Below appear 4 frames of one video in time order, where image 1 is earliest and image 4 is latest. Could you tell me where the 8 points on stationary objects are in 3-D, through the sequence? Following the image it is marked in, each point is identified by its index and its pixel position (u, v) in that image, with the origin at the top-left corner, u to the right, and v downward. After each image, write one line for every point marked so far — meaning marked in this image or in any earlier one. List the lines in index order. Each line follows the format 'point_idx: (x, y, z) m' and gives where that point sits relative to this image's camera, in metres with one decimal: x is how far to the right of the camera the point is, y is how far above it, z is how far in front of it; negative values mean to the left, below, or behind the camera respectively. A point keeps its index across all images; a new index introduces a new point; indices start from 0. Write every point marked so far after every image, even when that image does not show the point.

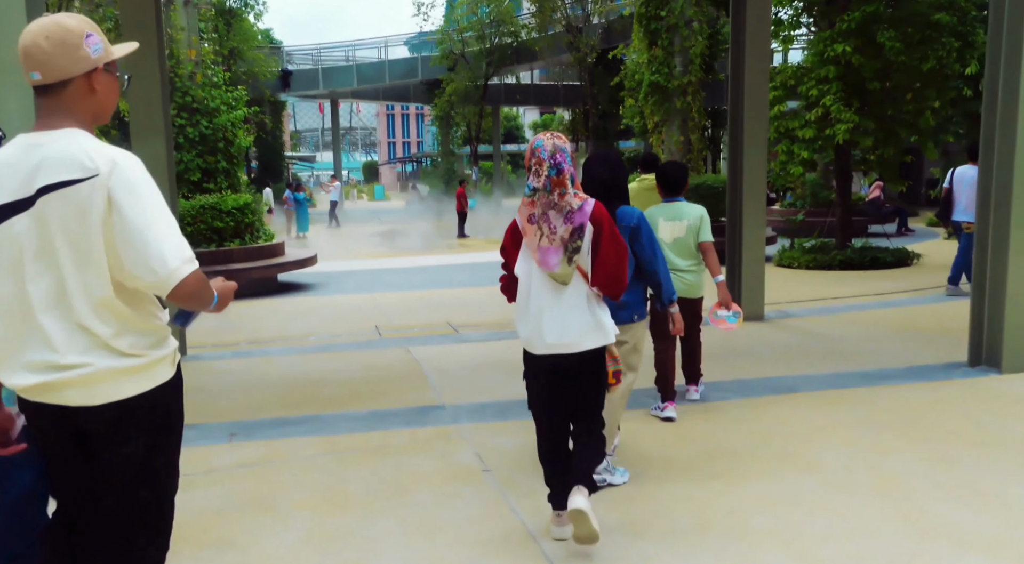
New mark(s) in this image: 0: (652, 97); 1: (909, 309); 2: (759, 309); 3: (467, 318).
0: (+3.1, +4.2, +17.5) m
1: (+4.5, -0.3, +9.0) m
2: (+2.7, -0.3, +8.6) m
3: (-0.6, -0.5, +9.4) m
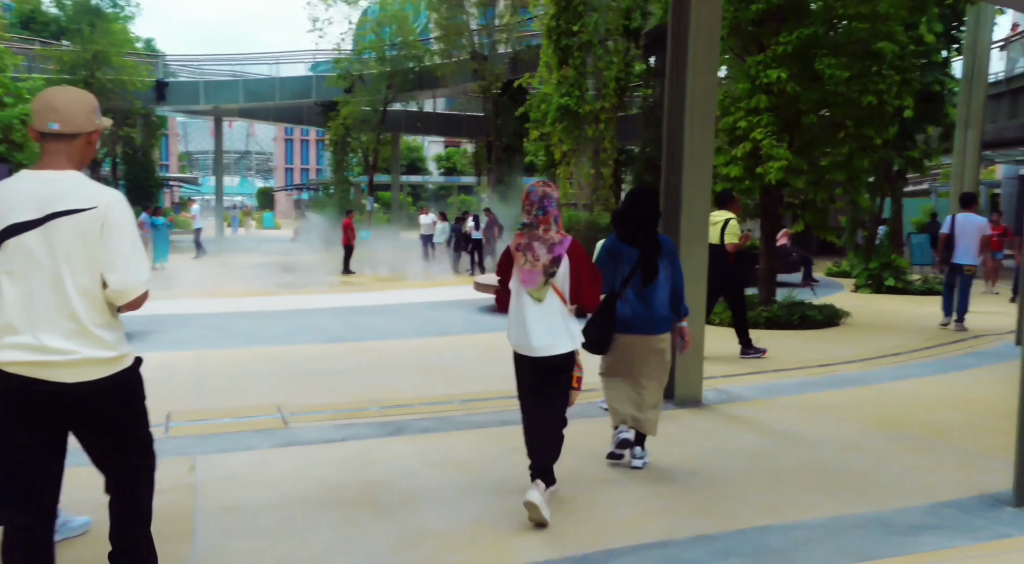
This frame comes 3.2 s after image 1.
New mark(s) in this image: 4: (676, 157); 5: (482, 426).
0: (+1.0, +3.2, +15.7) m
1: (+3.3, -1.0, +7.2) m
2: (+1.6, -0.9, +6.6) m
3: (-1.8, -1.0, +7.0) m
4: (+1.4, +1.0, +6.5) m
5: (-0.2, -1.1, +6.0) m
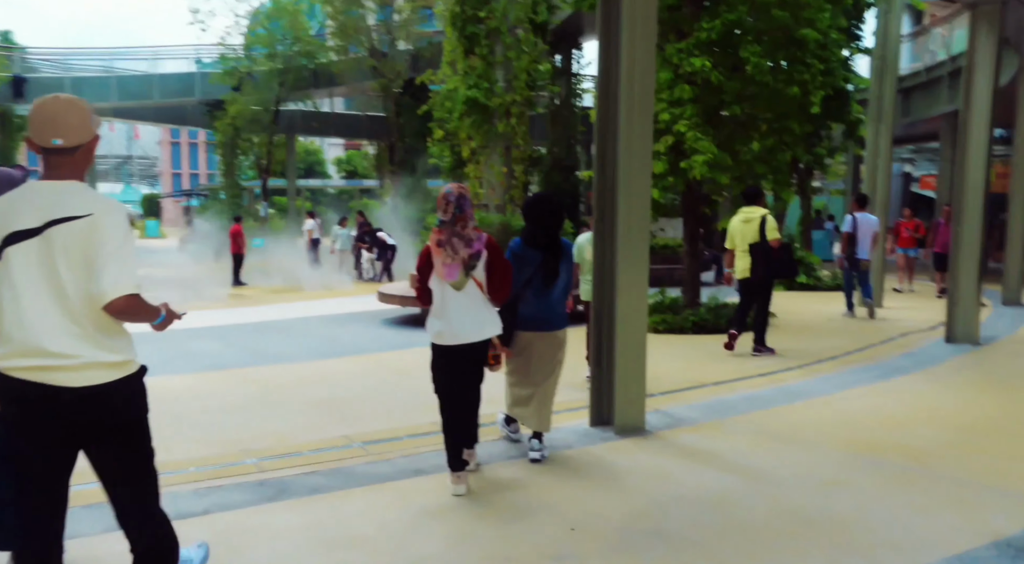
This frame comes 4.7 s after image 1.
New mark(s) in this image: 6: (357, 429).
0: (-0.9, +3.1, +14.7) m
1: (+2.6, -1.0, +6.6) m
2: (+0.9, -1.0, +5.7) m
3: (-2.4, -1.2, +5.7) m
4: (+0.7, +1.0, +5.7) m
5: (-0.8, -1.2, +4.9) m
6: (-1.2, -1.1, +6.1) m
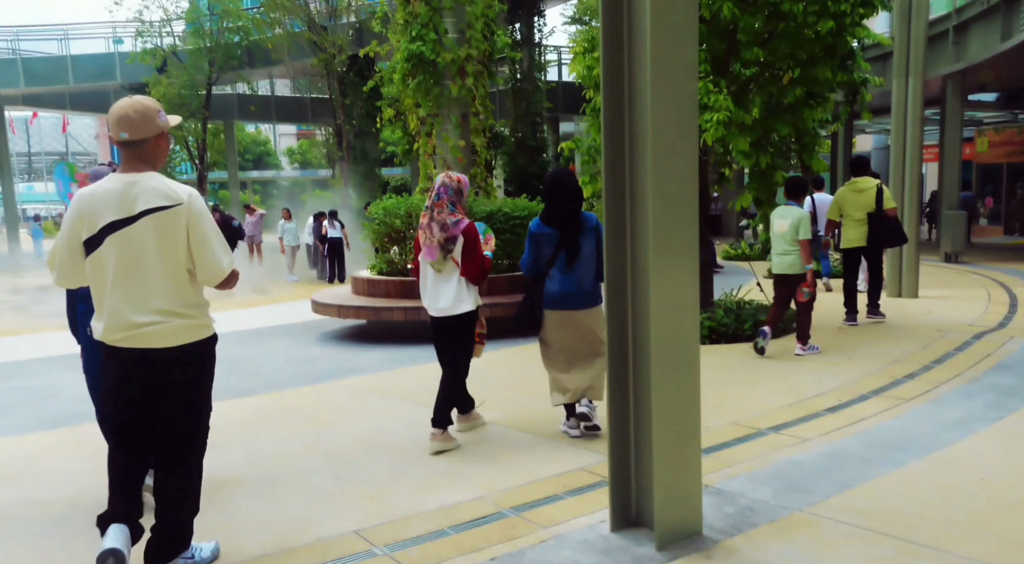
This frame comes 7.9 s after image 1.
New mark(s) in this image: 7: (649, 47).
0: (-1.5, +3.1, +12.3) m
1: (+2.4, -1.0, +4.4) m
2: (+0.8, -1.0, +3.5) m
3: (-2.6, -1.4, +3.3) m
4: (+0.5, +0.9, +3.4) m
5: (-0.9, -1.4, +2.6) m
6: (-1.3, -1.3, +3.8) m
7: (+0.6, +1.0, +3.2) m
